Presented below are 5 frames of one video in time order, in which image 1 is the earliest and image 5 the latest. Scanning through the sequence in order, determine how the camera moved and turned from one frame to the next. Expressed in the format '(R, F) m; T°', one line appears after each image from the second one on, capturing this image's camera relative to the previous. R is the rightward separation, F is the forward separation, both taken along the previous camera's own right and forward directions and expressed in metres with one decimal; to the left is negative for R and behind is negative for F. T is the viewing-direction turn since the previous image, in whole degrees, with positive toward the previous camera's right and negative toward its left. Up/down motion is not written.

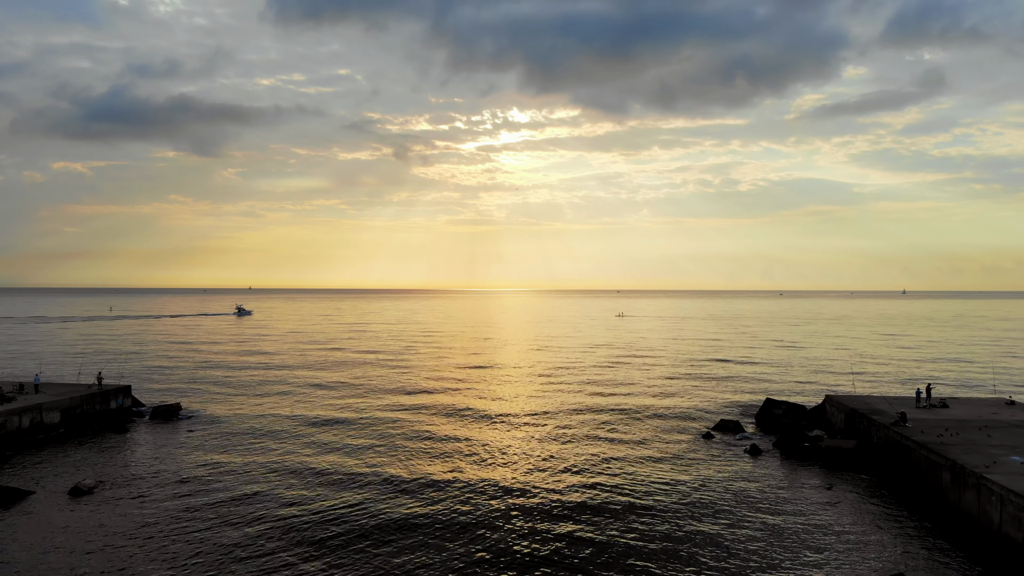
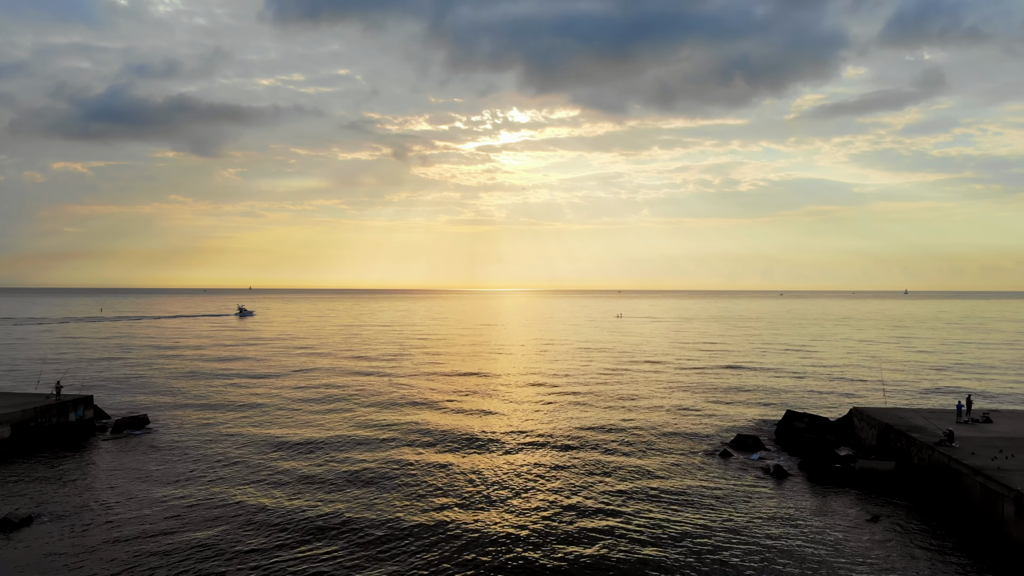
(+0.2, +3.0) m; 0°
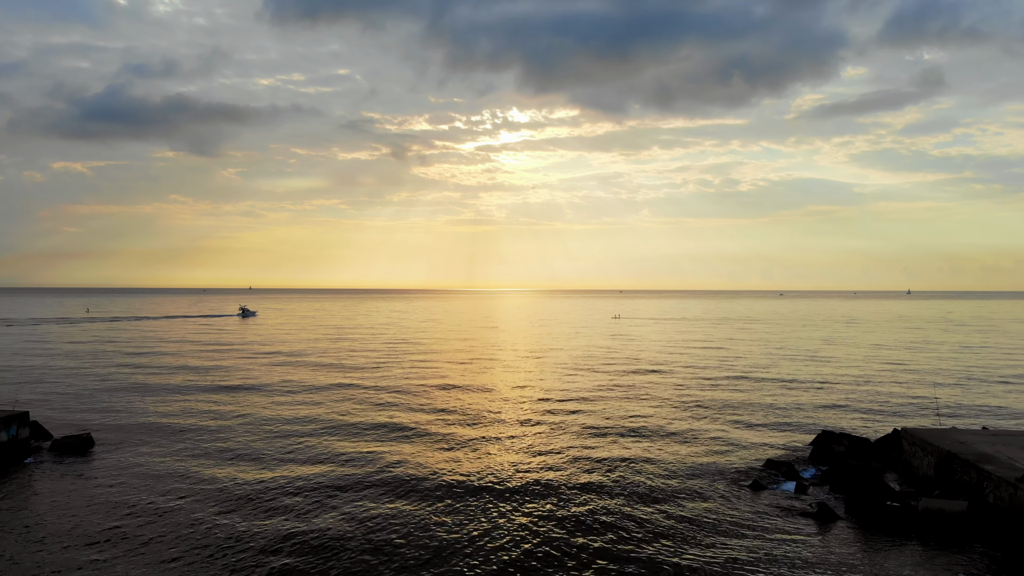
(+0.3, +4.1) m; 0°
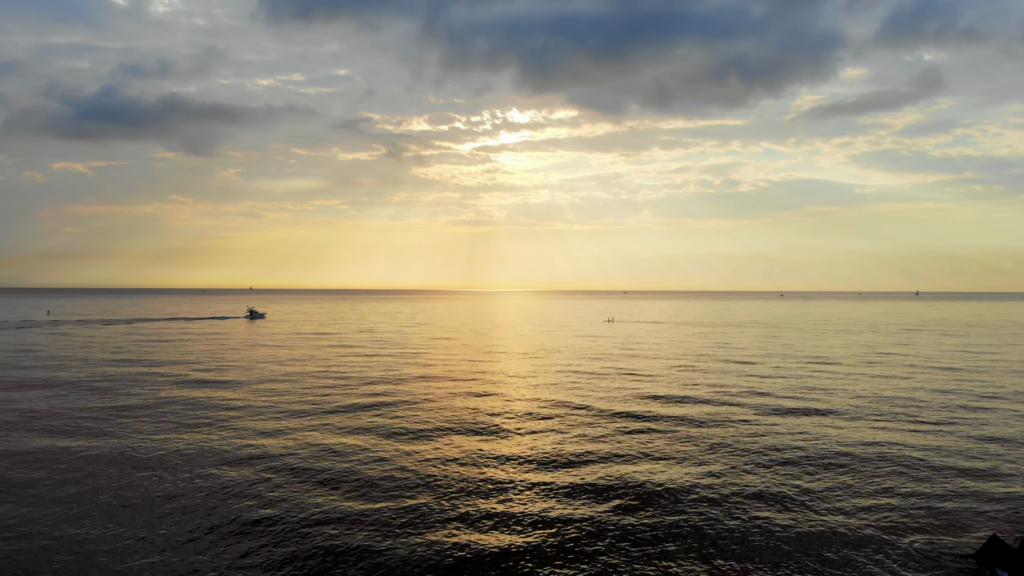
(+0.1, +10.6) m; 0°
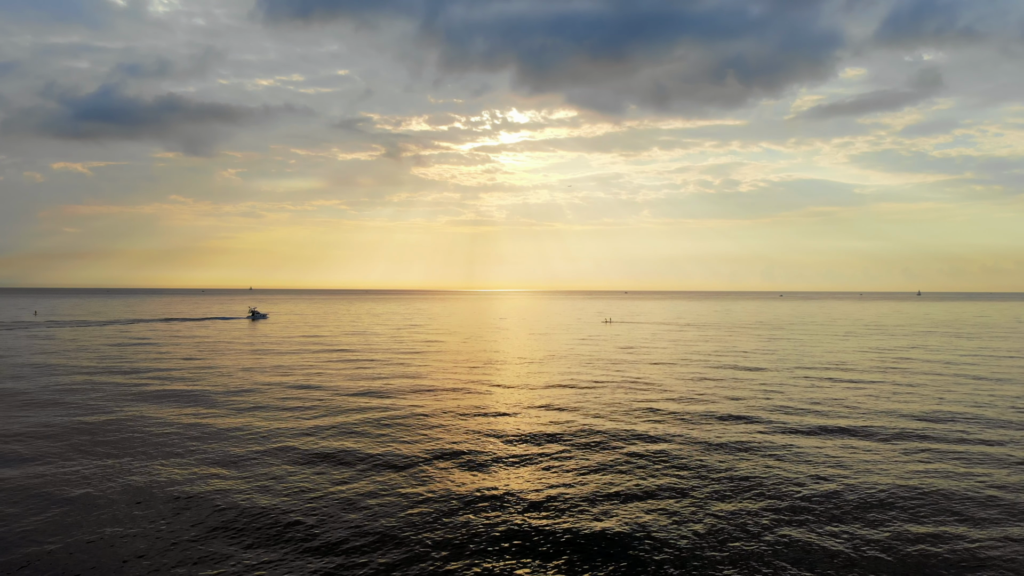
(-0.1, +3.3) m; 0°
